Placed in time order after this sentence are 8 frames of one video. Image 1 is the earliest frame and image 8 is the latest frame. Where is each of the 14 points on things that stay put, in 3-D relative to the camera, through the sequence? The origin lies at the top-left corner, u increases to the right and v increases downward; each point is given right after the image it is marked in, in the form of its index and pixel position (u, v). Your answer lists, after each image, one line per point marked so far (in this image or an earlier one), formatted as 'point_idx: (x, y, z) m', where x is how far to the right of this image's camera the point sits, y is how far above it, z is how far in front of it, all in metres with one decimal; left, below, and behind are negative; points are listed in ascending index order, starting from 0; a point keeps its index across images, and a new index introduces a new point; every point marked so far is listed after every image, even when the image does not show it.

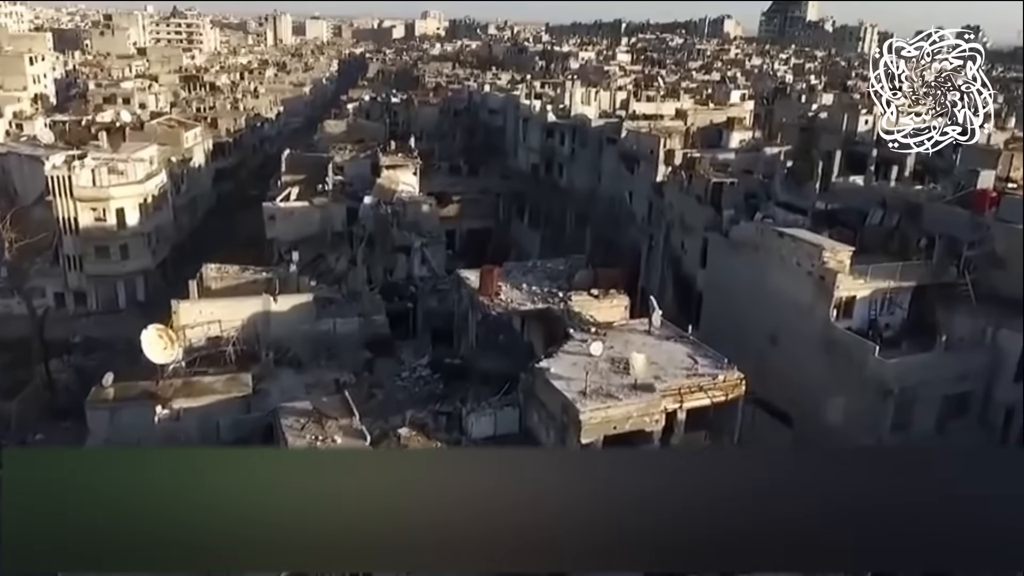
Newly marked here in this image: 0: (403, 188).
0: (-1.5, +1.3, +11.3) m
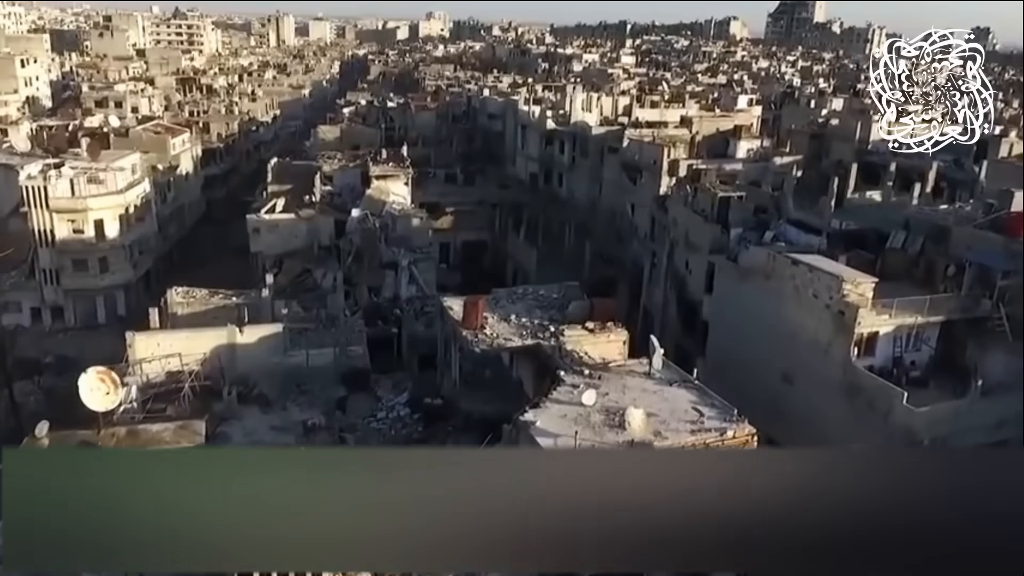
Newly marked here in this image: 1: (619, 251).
0: (-1.5, +1.1, +10.8) m
1: (+1.3, +0.4, +11.0) m
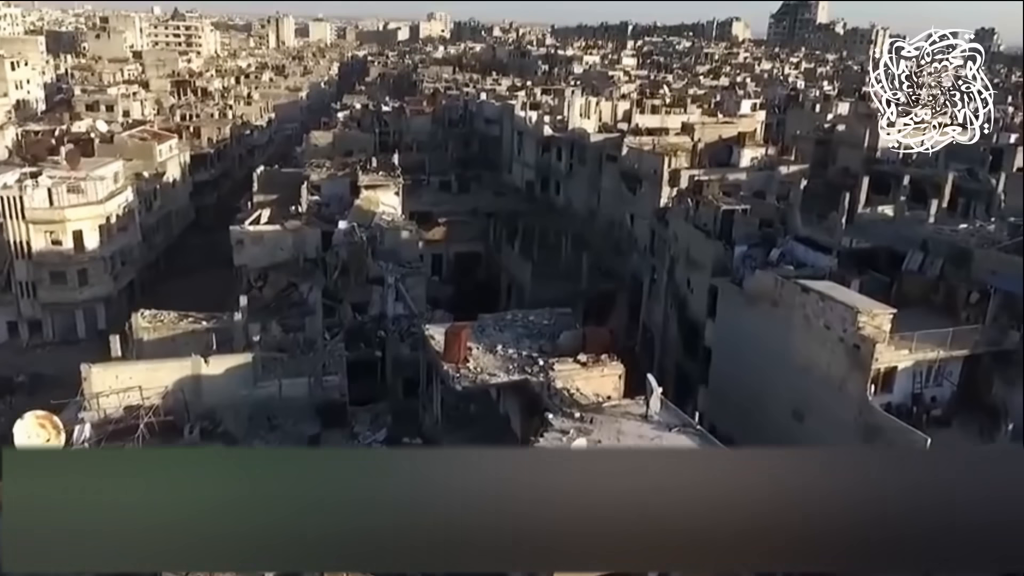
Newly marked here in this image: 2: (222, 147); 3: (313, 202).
0: (-1.6, +0.9, +10.4) m
1: (+1.3, +0.3, +10.6) m
2: (-5.9, +2.9, +17.4) m
3: (-2.5, +1.1, +10.5) m
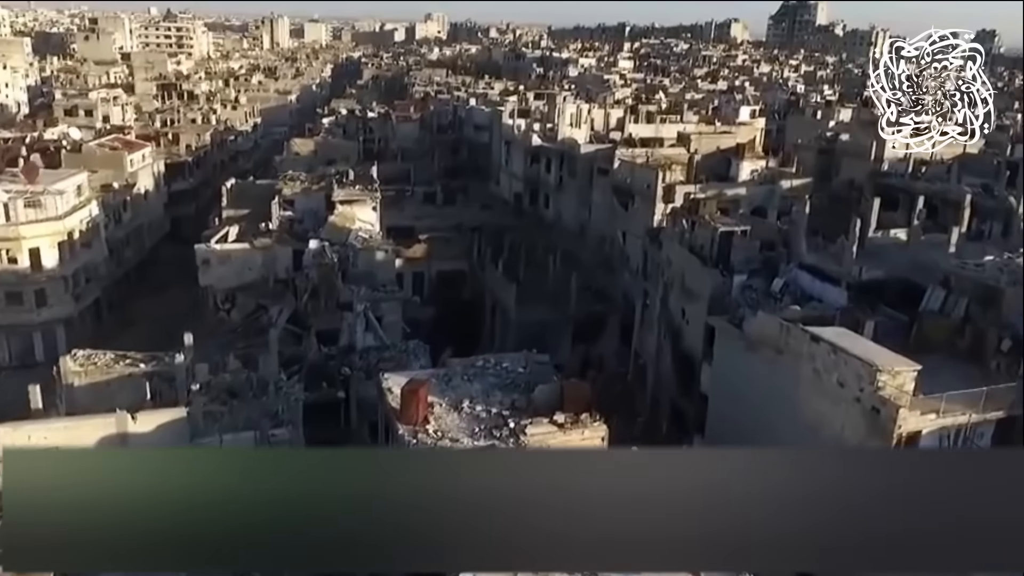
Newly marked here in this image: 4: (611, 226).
0: (-1.8, +0.7, +9.8) m
1: (+1.1, 0.0, +10.0) m
2: (-6.1, +2.6, +16.7) m
3: (-2.6, +0.8, +9.9) m
4: (+1.2, +0.7, +10.4) m
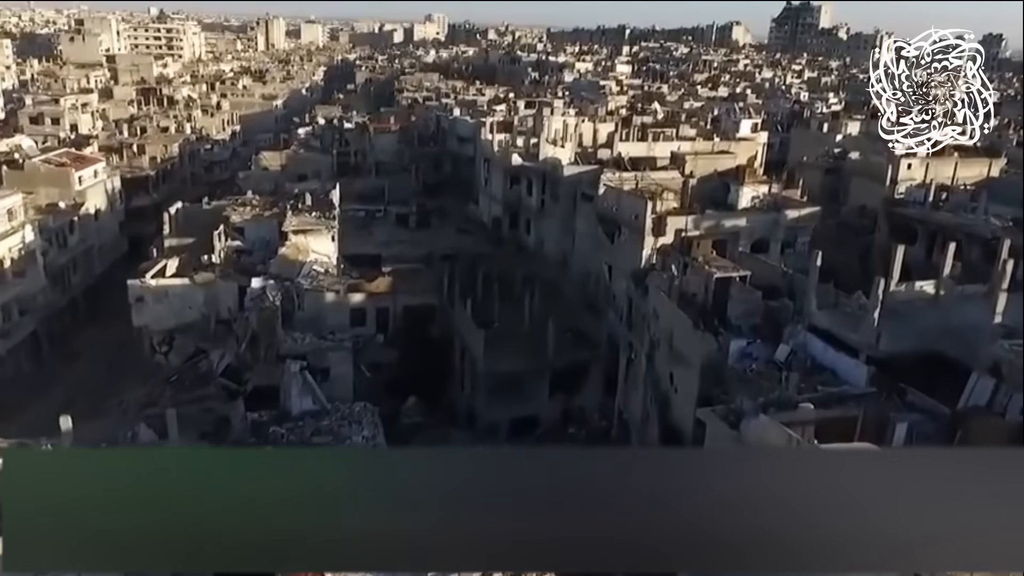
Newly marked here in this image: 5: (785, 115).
0: (-2.0, +0.3, +8.8) m
1: (+0.8, -0.4, +9.0) m
2: (-6.4, +2.2, +15.8) m
3: (-2.9, +0.4, +8.9) m
4: (+0.9, +0.3, +9.4) m
5: (+6.3, +4.0, +19.7) m
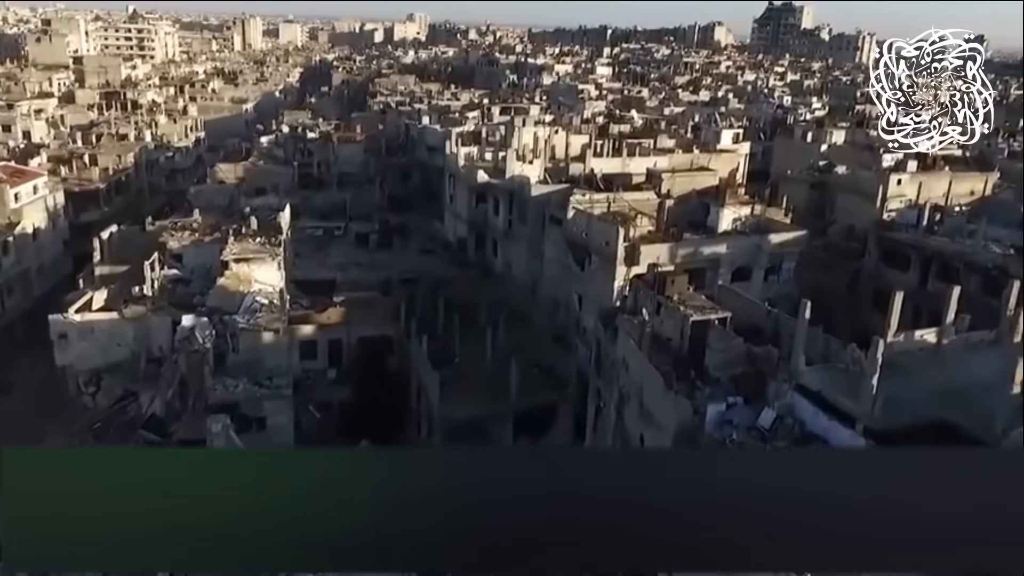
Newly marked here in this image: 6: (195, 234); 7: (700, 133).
0: (-2.4, 0.0, +8.1) m
1: (+0.5, -0.7, +8.3) m
2: (-6.9, +1.9, +15.0) m
3: (-3.3, +0.1, +8.2) m
4: (+0.5, 0.0, +8.8) m
5: (+5.8, +3.8, +19.1) m
6: (-3.3, +0.6, +9.0) m
7: (+3.3, +2.7, +15.0) m
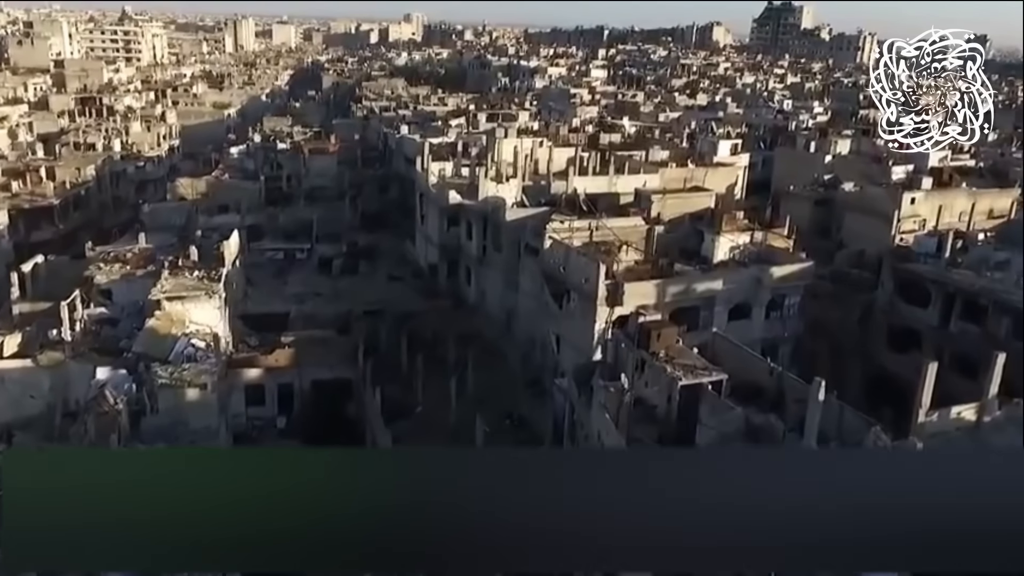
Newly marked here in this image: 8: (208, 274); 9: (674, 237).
0: (-2.7, -0.3, +7.2) m
1: (+0.2, -1.0, +7.4) m
2: (-7.1, +1.6, +14.1) m
3: (-3.5, -0.2, +7.3) m
4: (+0.3, -0.3, +7.9) m
5: (+5.5, +3.5, +18.2) m
6: (-3.6, +0.3, +8.1) m
7: (+3.1, +2.4, +14.1) m
8: (-2.7, +0.2, +8.0) m
9: (+1.7, +0.6, +8.8) m
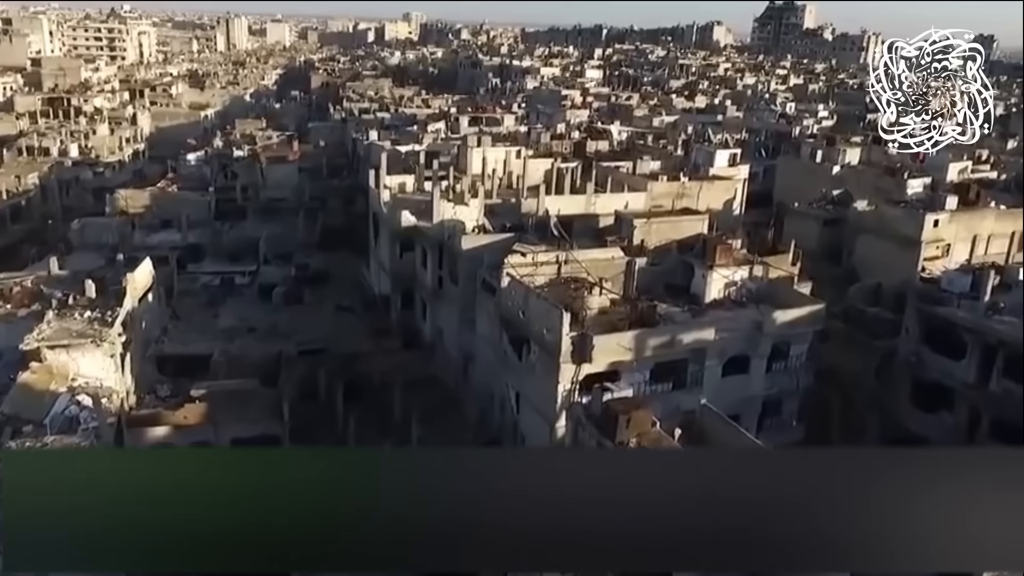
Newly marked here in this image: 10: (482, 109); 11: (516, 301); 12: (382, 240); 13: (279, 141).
0: (-3.0, -0.7, +6.0) m
1: (-0.1, -1.3, +6.3) m
2: (-7.4, +1.3, +12.9) m
3: (-3.9, -0.5, +6.1) m
4: (-0.1, -0.6, +6.7) m
5: (+5.2, +3.1, +17.1) m
6: (-3.9, -0.1, +6.9) m
7: (+2.7, +2.1, +12.9) m
8: (-3.1, -0.1, +6.8) m
9: (+1.4, +0.3, +7.7) m
10: (-0.7, +4.0, +19.1) m
11: (+0.1, 0.0, +6.4) m
12: (-1.3, +0.6, +8.7) m
13: (-4.4, +2.6, +15.1) m
